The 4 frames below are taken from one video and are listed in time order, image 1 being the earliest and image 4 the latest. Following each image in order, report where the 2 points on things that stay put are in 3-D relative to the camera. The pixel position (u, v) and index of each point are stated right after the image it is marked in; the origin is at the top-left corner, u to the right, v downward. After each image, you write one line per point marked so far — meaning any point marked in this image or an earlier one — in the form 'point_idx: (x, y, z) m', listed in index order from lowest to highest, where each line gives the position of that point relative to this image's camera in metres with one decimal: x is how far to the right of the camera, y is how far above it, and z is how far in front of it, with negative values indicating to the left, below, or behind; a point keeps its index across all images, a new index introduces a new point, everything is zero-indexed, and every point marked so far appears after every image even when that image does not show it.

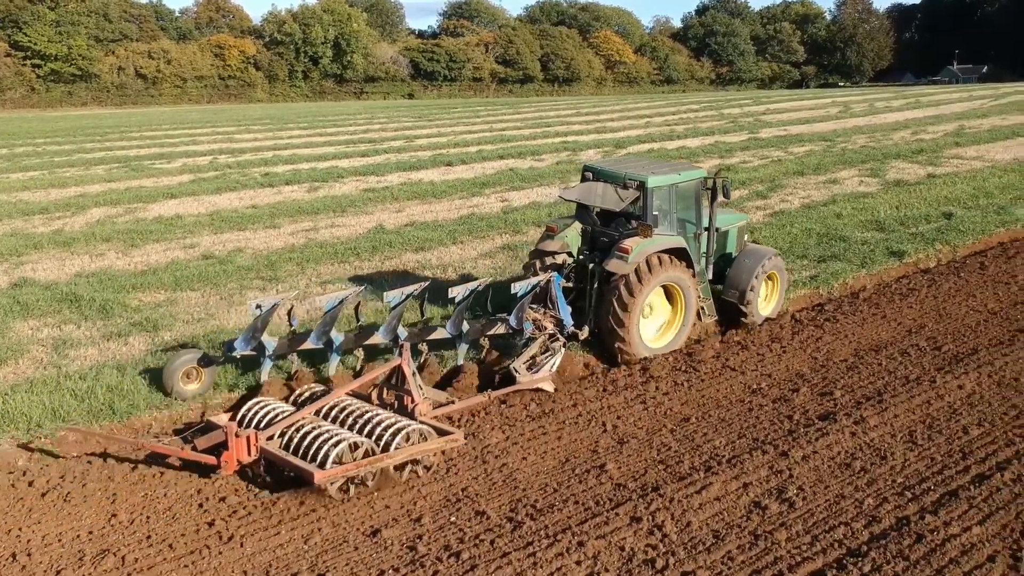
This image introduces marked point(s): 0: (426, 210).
0: (-1.4, +1.3, +16.1) m
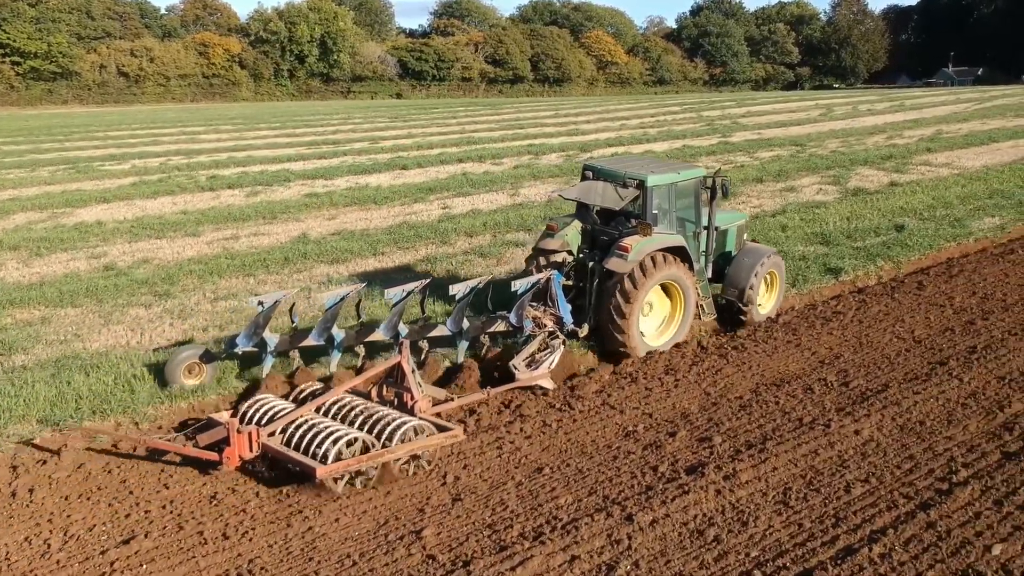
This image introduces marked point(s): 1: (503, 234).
0: (-2.4, +1.1, +15.4) m
1: (-0.1, +0.7, +13.6) m
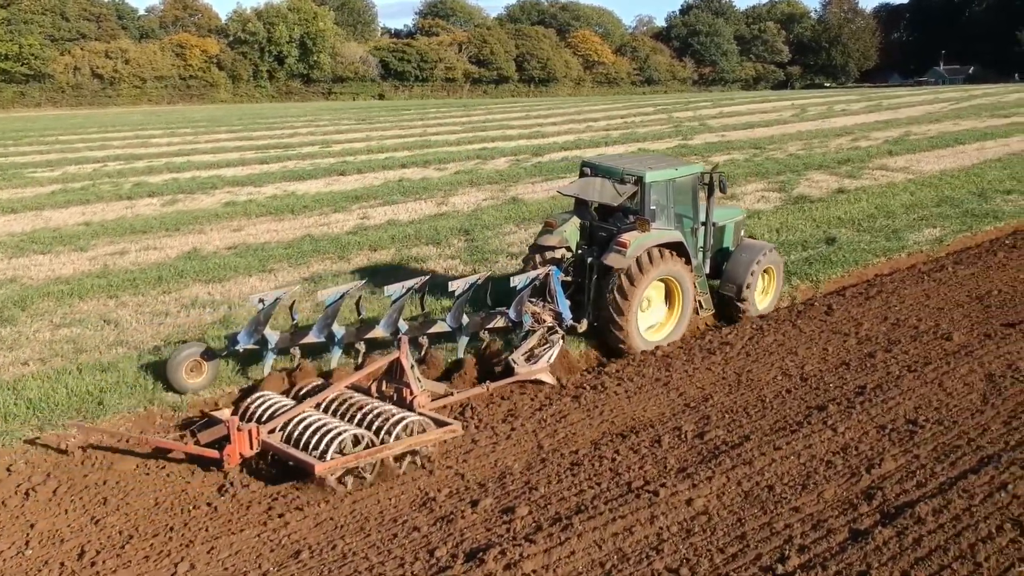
0: (-3.6, +0.9, +14.4) m
1: (-1.3, +0.5, +12.7) m
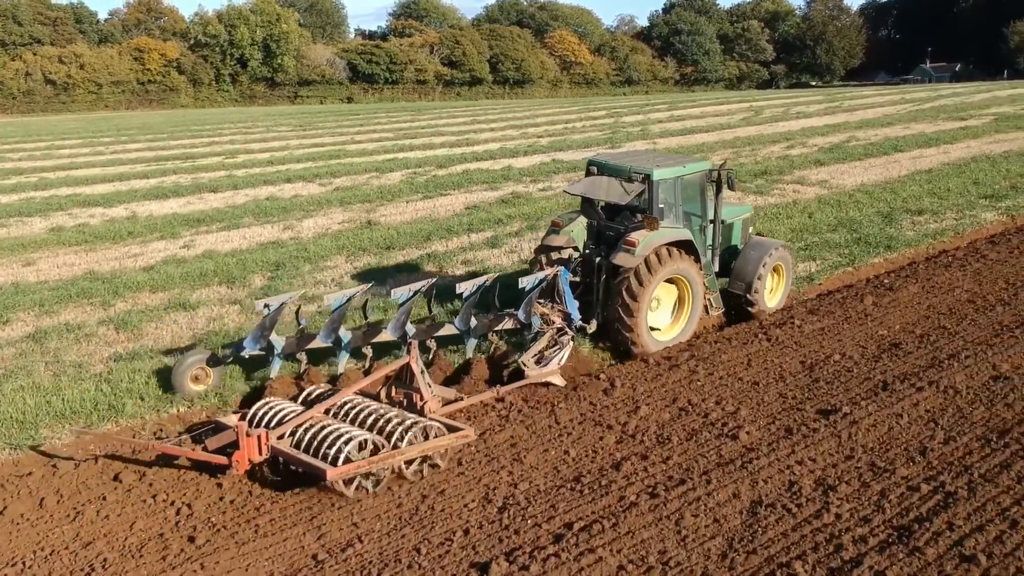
0: (-5.7, +0.3, +12.5) m
1: (-3.4, 0.0, +10.7) m
